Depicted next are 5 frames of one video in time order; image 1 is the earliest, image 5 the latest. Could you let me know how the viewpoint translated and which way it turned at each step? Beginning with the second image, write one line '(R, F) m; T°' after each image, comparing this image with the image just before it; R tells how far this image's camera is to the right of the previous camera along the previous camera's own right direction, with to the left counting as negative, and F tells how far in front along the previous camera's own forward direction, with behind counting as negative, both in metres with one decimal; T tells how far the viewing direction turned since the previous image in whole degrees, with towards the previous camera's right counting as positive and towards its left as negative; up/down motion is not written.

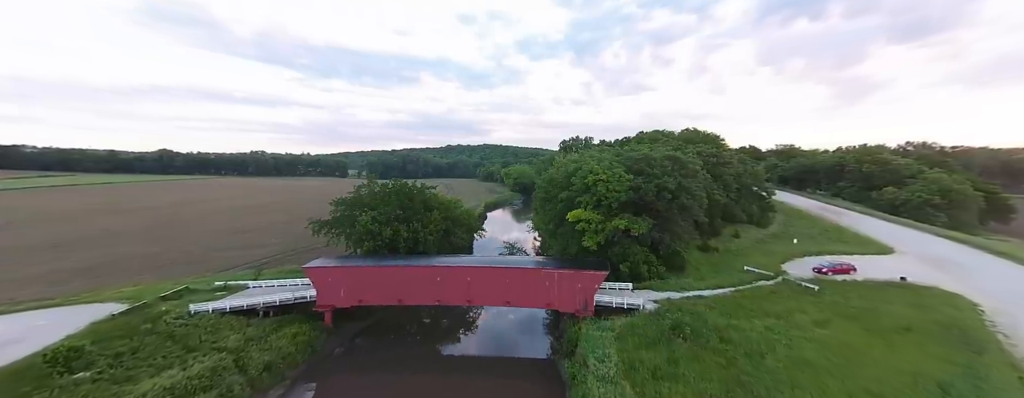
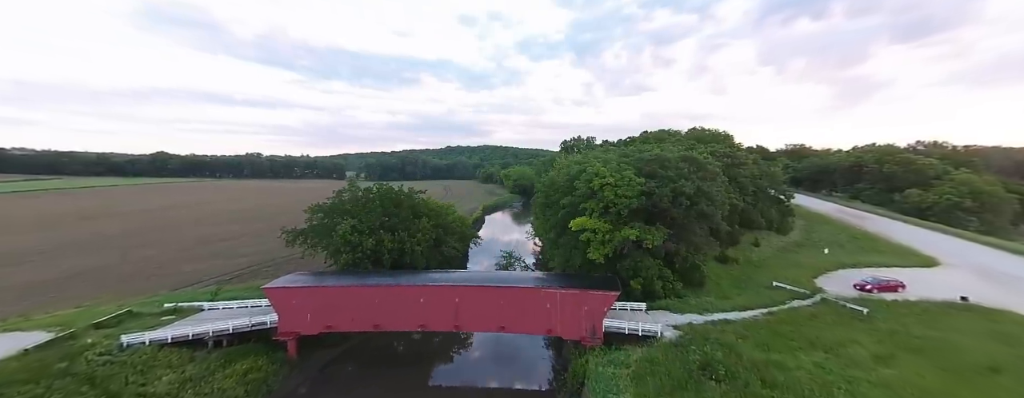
(+0.3, +2.7) m; 0°
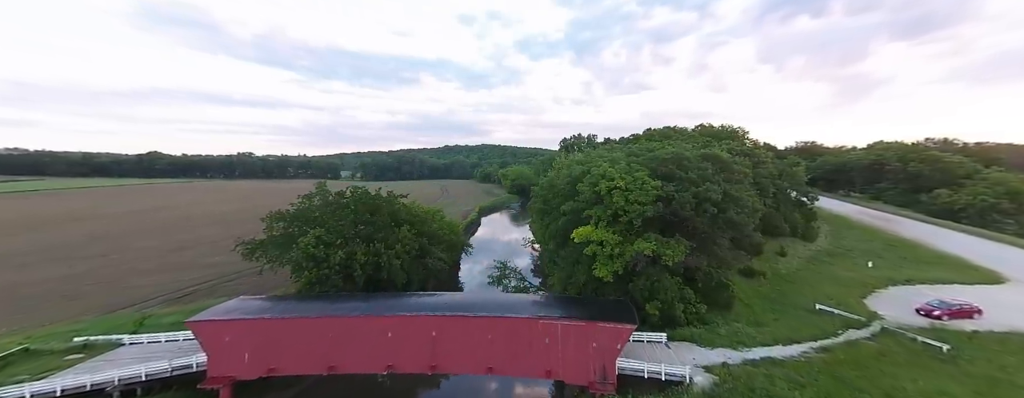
(+0.4, +3.2) m; 0°
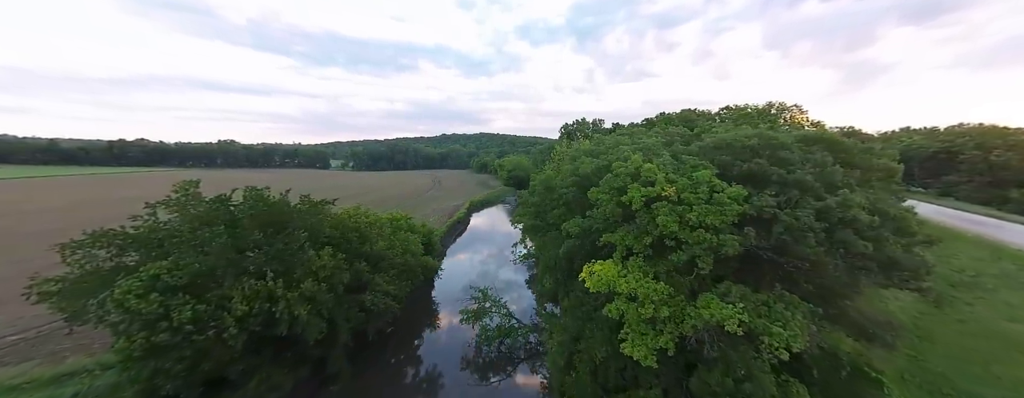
(+1.0, +7.6) m; 0°
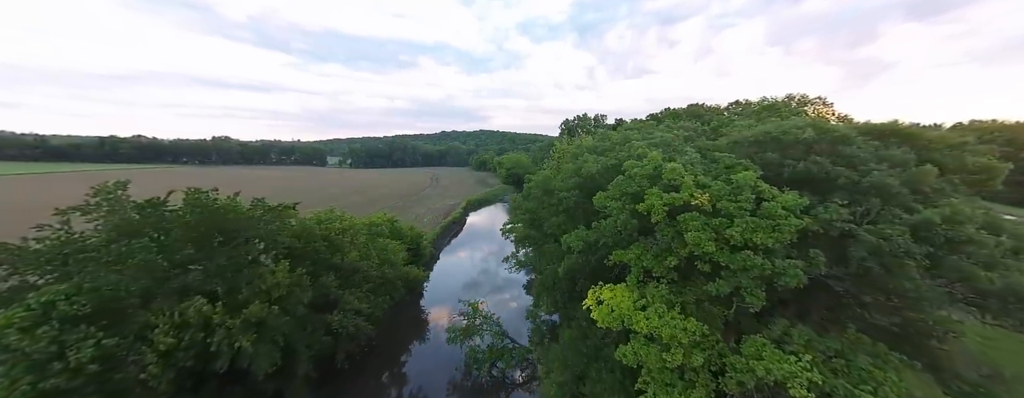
(+0.3, +2.3) m; 0°
